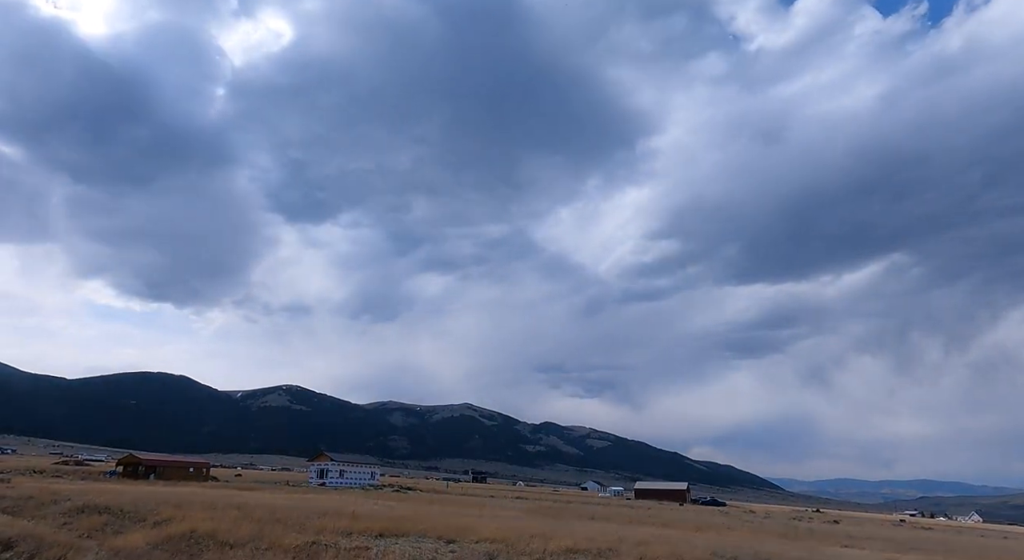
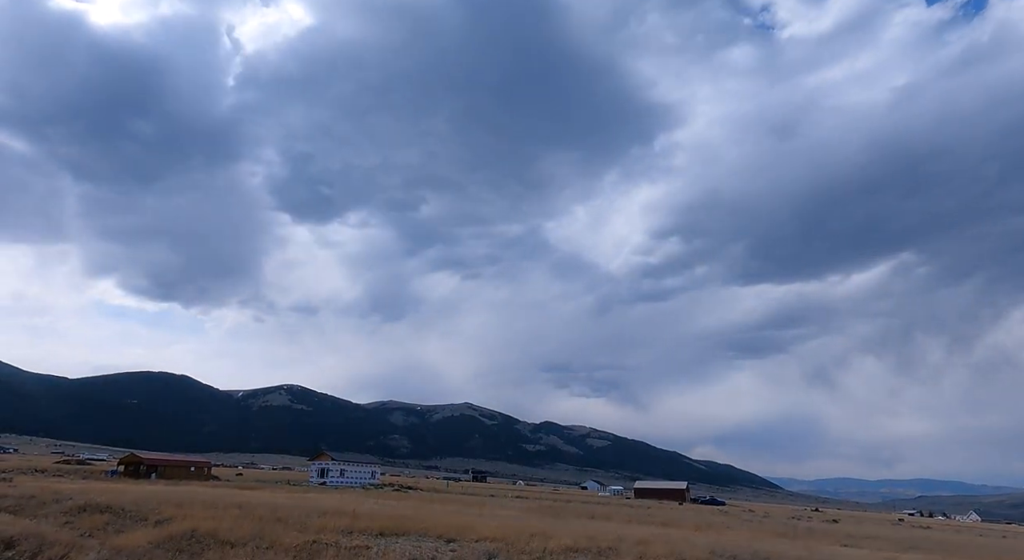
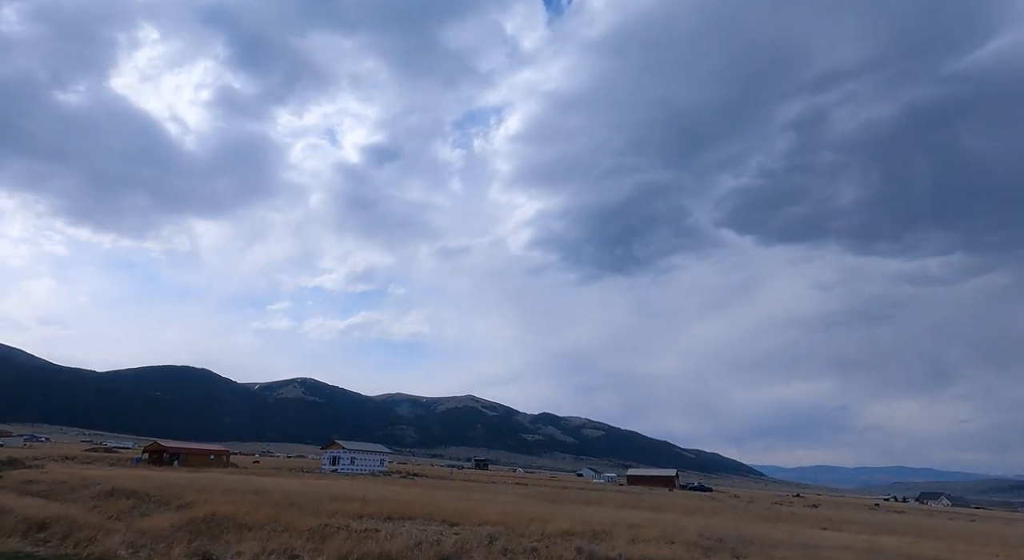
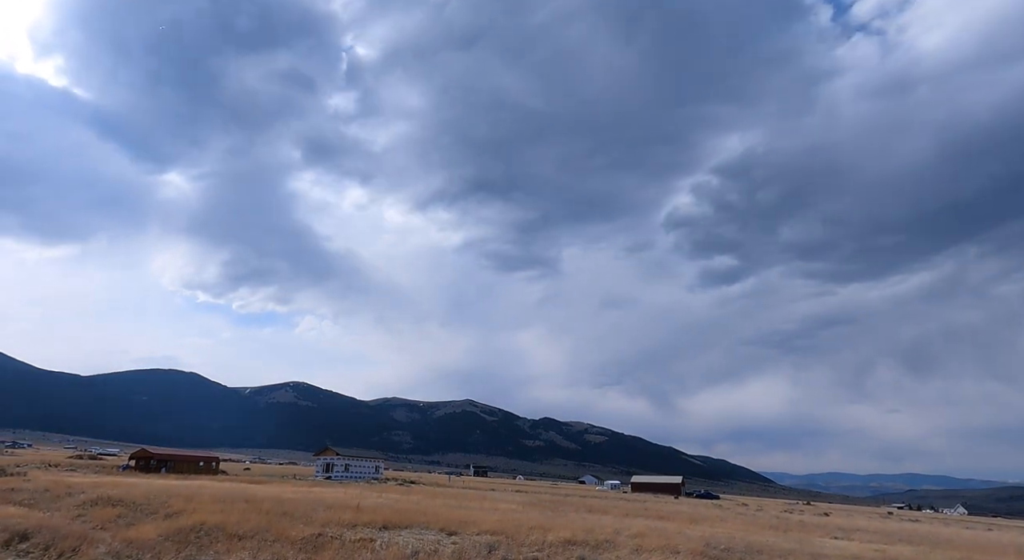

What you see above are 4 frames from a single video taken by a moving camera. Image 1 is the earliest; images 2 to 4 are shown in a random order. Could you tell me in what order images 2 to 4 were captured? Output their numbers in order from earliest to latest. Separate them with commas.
2, 4, 3
